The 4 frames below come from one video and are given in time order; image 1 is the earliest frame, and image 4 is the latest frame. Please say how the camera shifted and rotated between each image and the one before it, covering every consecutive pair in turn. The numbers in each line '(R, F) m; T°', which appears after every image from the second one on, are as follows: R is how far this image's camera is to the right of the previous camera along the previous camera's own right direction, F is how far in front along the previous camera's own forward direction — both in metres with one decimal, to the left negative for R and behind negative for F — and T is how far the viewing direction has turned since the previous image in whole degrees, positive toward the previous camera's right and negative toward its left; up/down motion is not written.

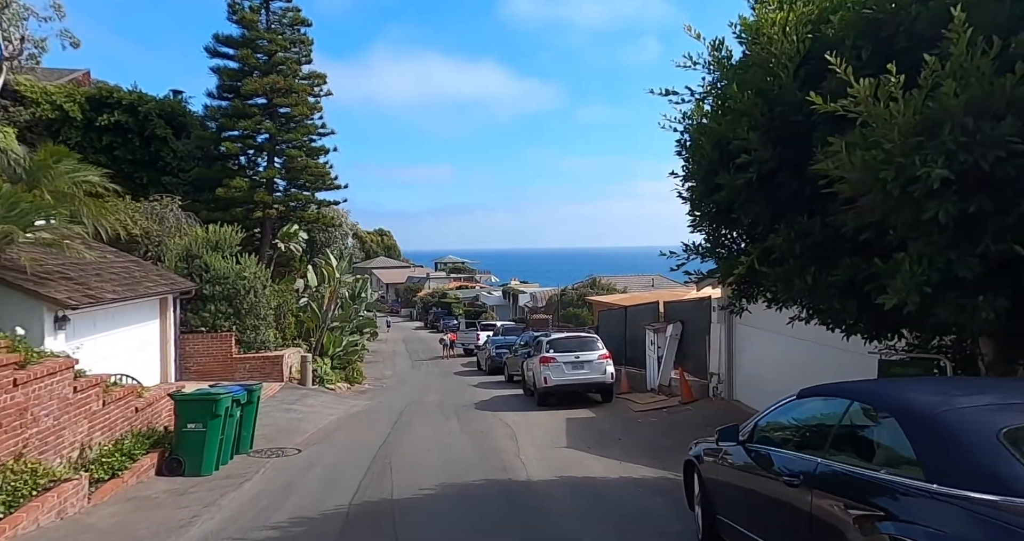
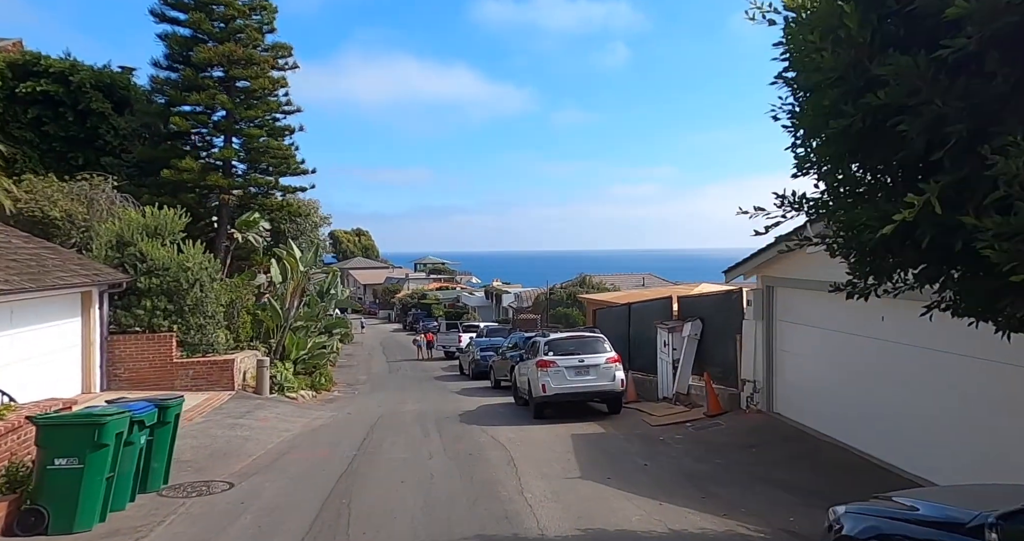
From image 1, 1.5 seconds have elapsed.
(-0.2, +2.5) m; +2°
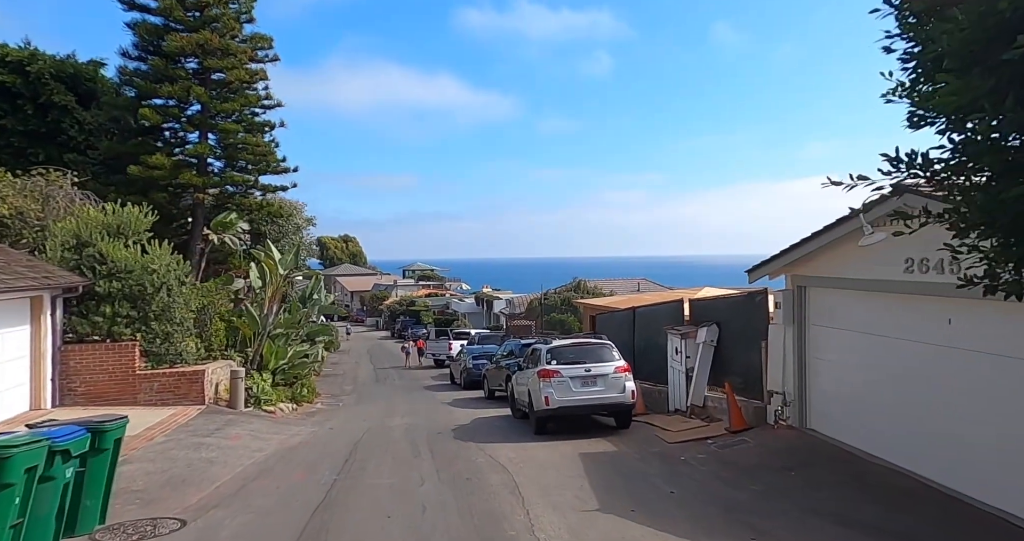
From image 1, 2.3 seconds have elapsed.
(-0.2, +1.3) m; +1°
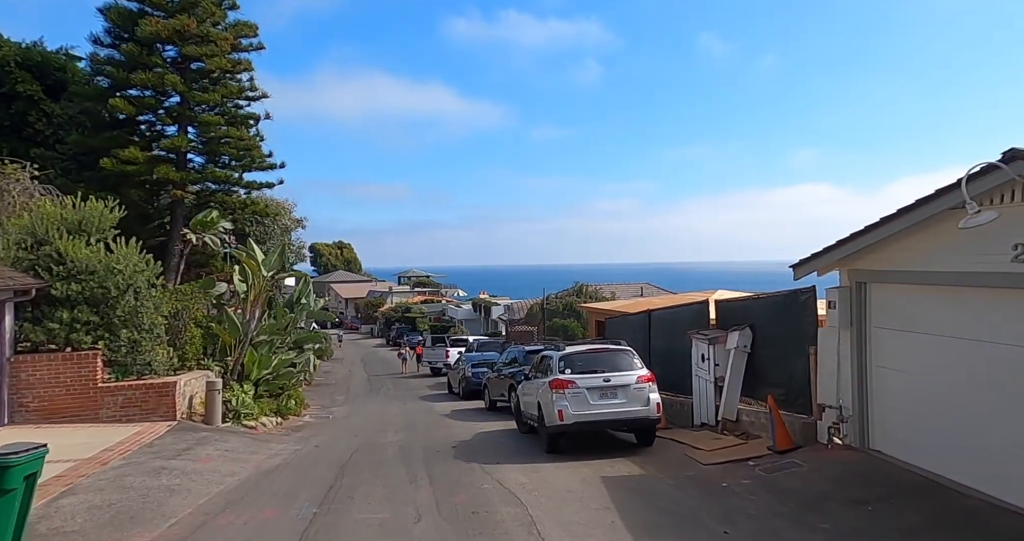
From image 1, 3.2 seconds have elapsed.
(-0.2, +1.4) m; 0°
